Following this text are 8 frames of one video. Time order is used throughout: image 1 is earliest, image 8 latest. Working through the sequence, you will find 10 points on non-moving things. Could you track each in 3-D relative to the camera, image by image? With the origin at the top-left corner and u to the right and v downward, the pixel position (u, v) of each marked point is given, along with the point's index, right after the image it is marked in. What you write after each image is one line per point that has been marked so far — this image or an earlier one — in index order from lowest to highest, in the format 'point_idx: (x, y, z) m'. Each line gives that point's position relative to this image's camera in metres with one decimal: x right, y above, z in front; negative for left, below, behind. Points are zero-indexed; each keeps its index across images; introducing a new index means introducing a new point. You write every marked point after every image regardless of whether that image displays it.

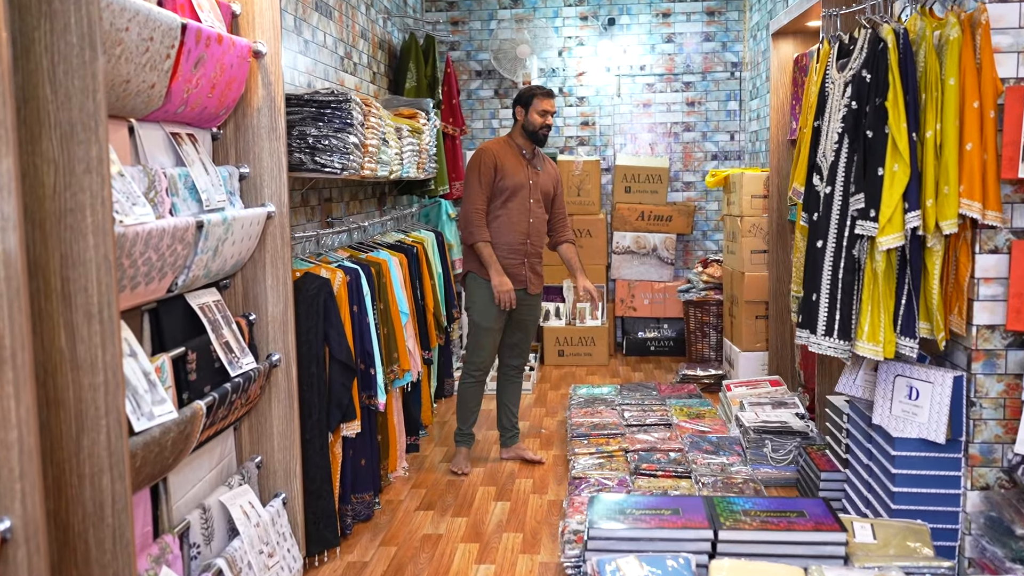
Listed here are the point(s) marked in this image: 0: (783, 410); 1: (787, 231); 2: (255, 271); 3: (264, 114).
0: (+1.2, -0.6, +4.2) m
1: (+1.5, +0.3, +5.0) m
2: (-0.8, +0.1, +2.9) m
3: (-0.8, +0.5, +2.9) m
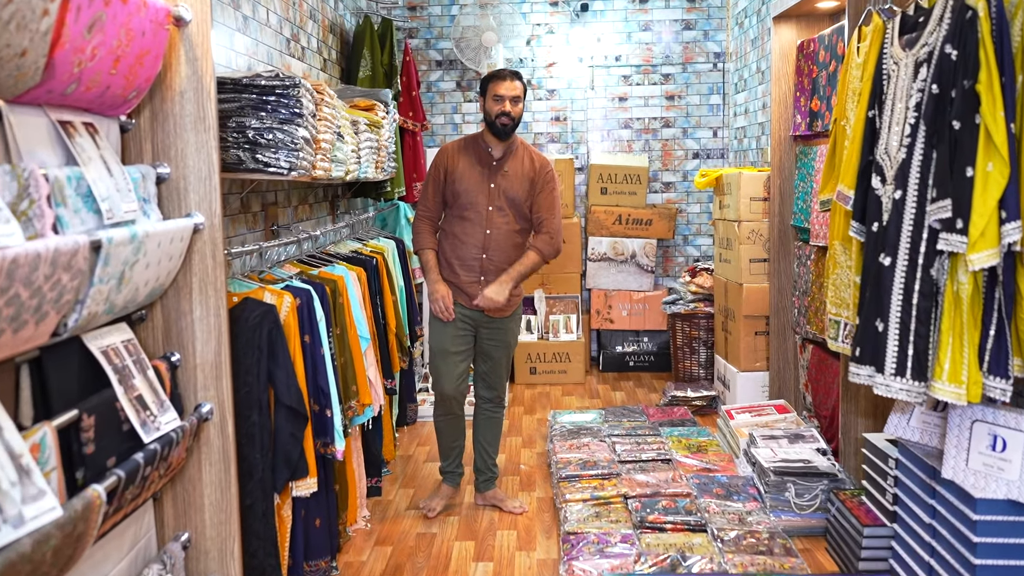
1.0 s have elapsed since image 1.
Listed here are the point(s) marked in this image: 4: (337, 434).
0: (+1.1, -0.6, +3.7) m
1: (+1.3, +0.2, +4.5) m
2: (-0.8, 0.0, +2.3) m
3: (-0.8, +0.4, +2.2) m
4: (-0.5, -0.5, +3.0) m
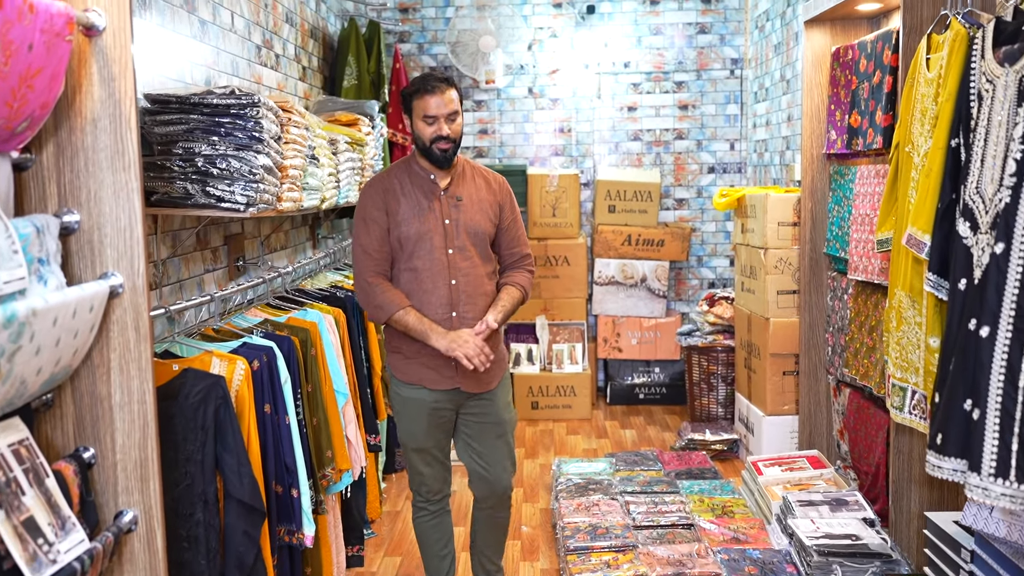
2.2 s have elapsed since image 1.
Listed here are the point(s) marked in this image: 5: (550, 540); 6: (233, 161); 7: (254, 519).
0: (+1.1, -0.8, +3.2) m
1: (+1.3, +0.1, +4.0) m
2: (-0.8, -0.2, +1.8) m
3: (-0.8, +0.3, +1.8) m
4: (-0.5, -0.6, +2.5) m
5: (+0.1, -1.0, +3.6) m
6: (-0.7, +0.3, +2.5) m
7: (-0.6, -0.5, +2.2) m
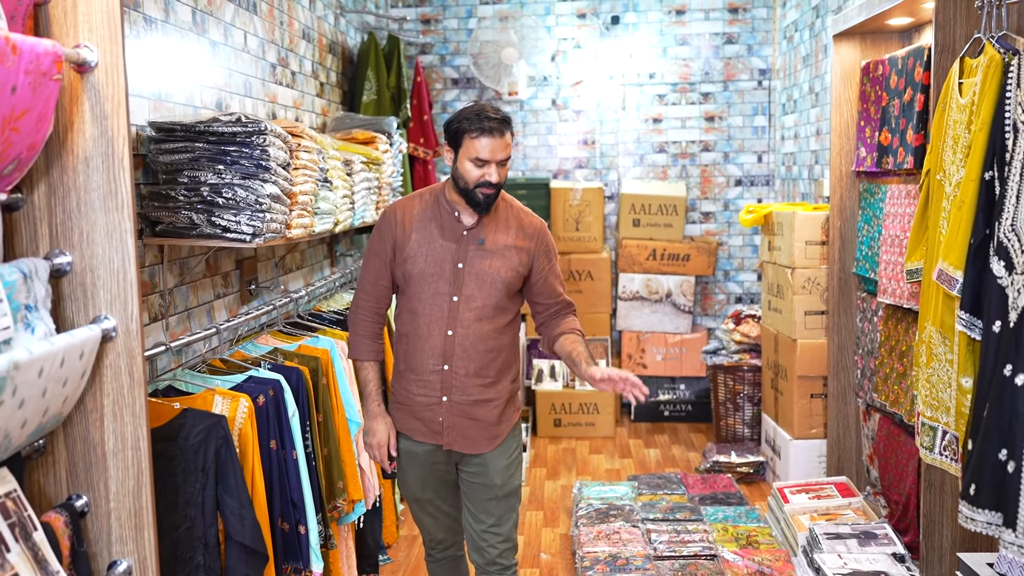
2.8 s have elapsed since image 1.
0: (+1.2, -0.9, +3.1) m
1: (+1.4, 0.0, +3.9) m
2: (-0.8, -0.3, +1.8) m
3: (-0.8, +0.2, +1.7) m
4: (-0.5, -0.7, +2.4) m
5: (+0.2, -1.1, +3.6) m
6: (-0.7, +0.2, +2.4) m
7: (-0.6, -0.6, +2.1) m
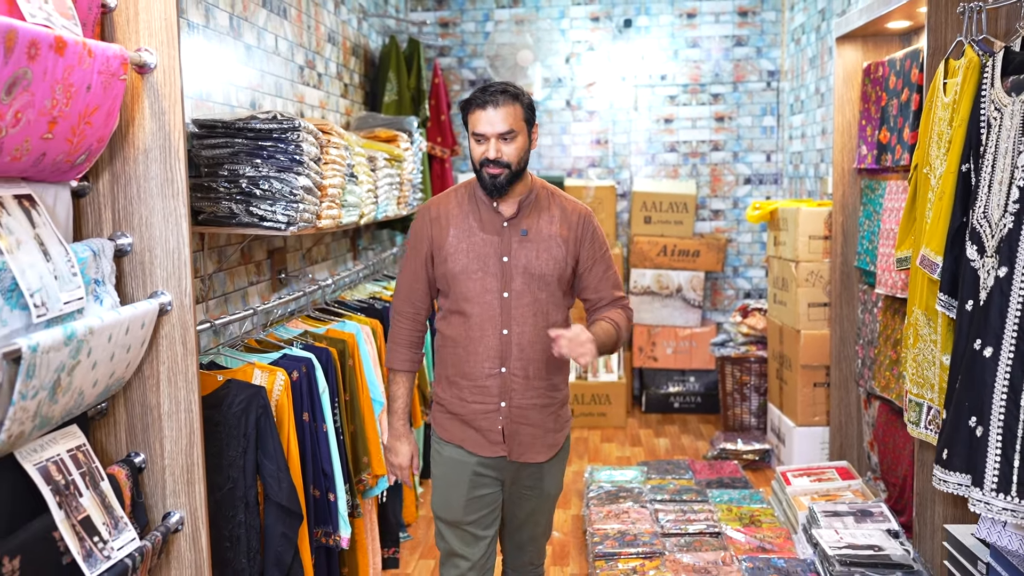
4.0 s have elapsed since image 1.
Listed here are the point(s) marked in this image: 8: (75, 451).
0: (+1.2, -0.8, +3.3) m
1: (+1.5, 0.0, +4.1) m
2: (-0.8, -0.2, +2.0) m
3: (-0.7, +0.3, +1.9) m
4: (-0.5, -0.7, +2.6) m
5: (+0.3, -1.0, +3.7) m
6: (-0.7, +0.3, +2.6) m
7: (-0.5, -0.6, +2.3) m
8: (-0.8, -0.3, +1.8) m
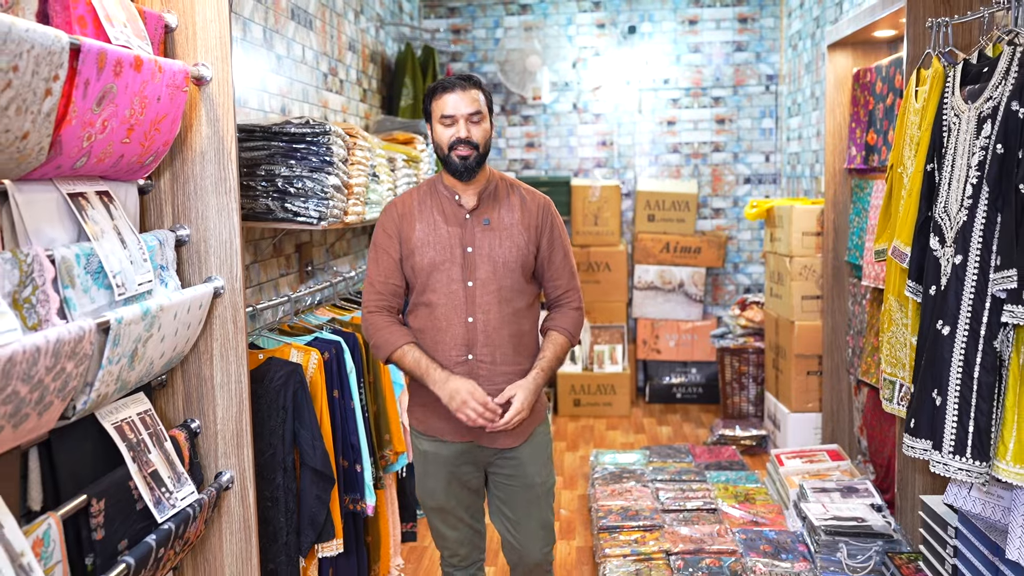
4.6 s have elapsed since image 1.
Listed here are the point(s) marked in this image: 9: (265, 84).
0: (+1.3, -0.8, +3.5) m
1: (+1.5, +0.1, +4.3) m
2: (-0.7, -0.2, +2.2) m
3: (-0.7, +0.3, +2.2) m
4: (-0.4, -0.6, +2.9) m
5: (+0.3, -1.0, +4.0) m
6: (-0.6, +0.3, +2.9) m
7: (-0.5, -0.5, +2.6) m
8: (-0.8, -0.3, +2.0) m
9: (-0.9, +0.7, +3.4) m
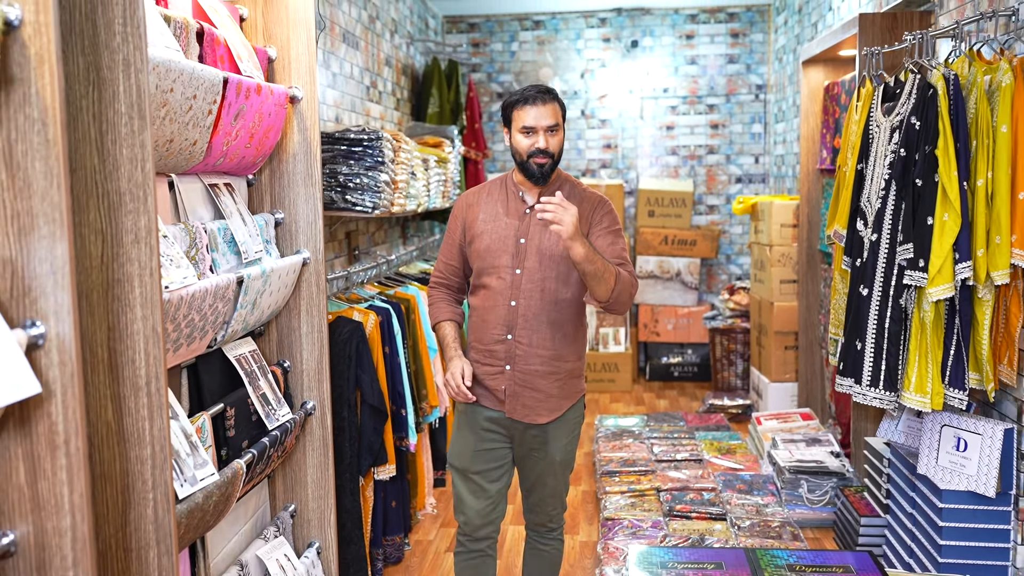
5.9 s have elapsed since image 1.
0: (+1.4, -0.7, +4.2) m
1: (+1.6, +0.1, +5.0) m
2: (-0.7, -0.1, +2.9) m
3: (-0.6, +0.4, +2.8) m
4: (-0.4, -0.5, +3.6) m
5: (+0.4, -0.9, +4.6) m
6: (-0.6, +0.4, +3.5) m
7: (-0.5, -0.5, +3.3) m
8: (-0.7, -0.2, +2.7) m
9: (-0.8, +0.8, +4.0) m
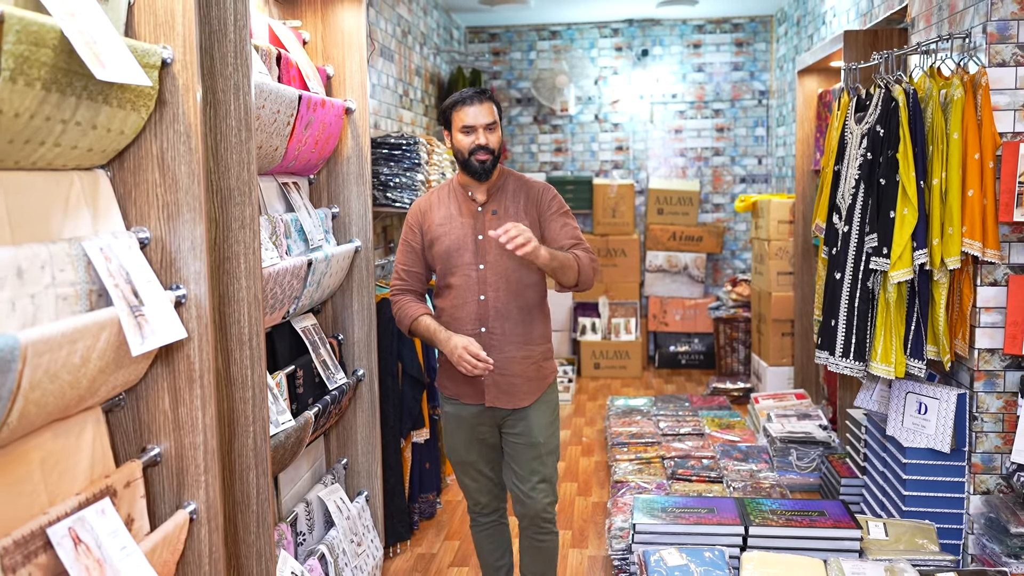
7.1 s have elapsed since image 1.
0: (+1.4, -0.7, +4.6) m
1: (+1.7, +0.2, +5.4) m
2: (-0.6, 0.0, +3.4) m
3: (-0.6, +0.4, +3.3) m
4: (-0.3, -0.5, +4.0) m
5: (+0.5, -0.9, +5.1) m
6: (-0.5, +0.5, +4.0) m
7: (-0.4, -0.4, +3.7) m
8: (-0.7, -0.1, +3.2) m
9: (-0.7, +0.9, +4.5) m
